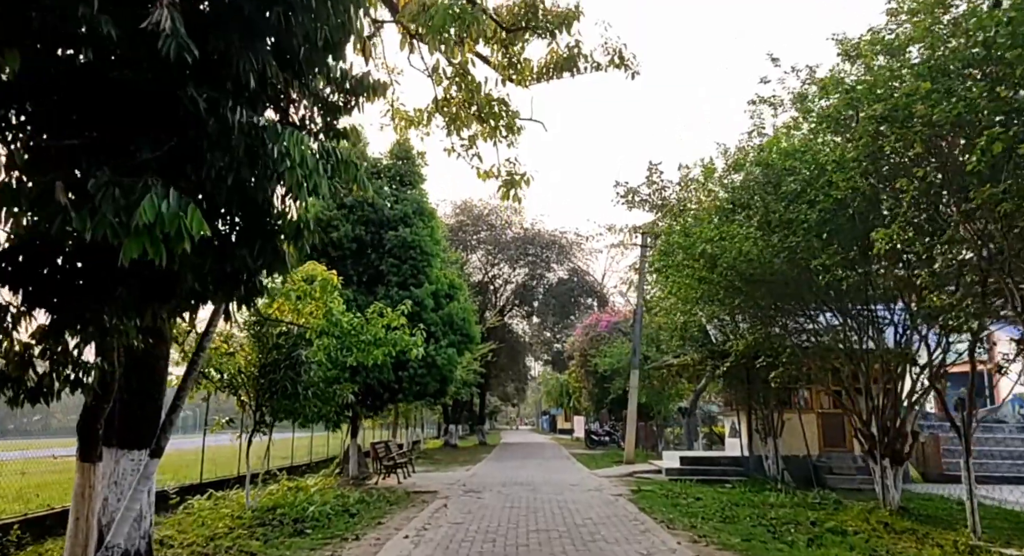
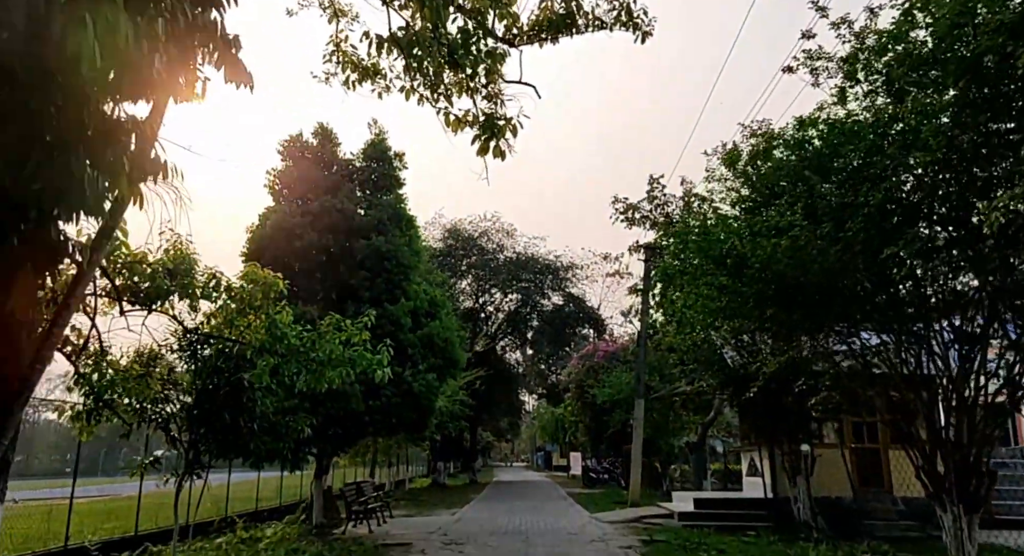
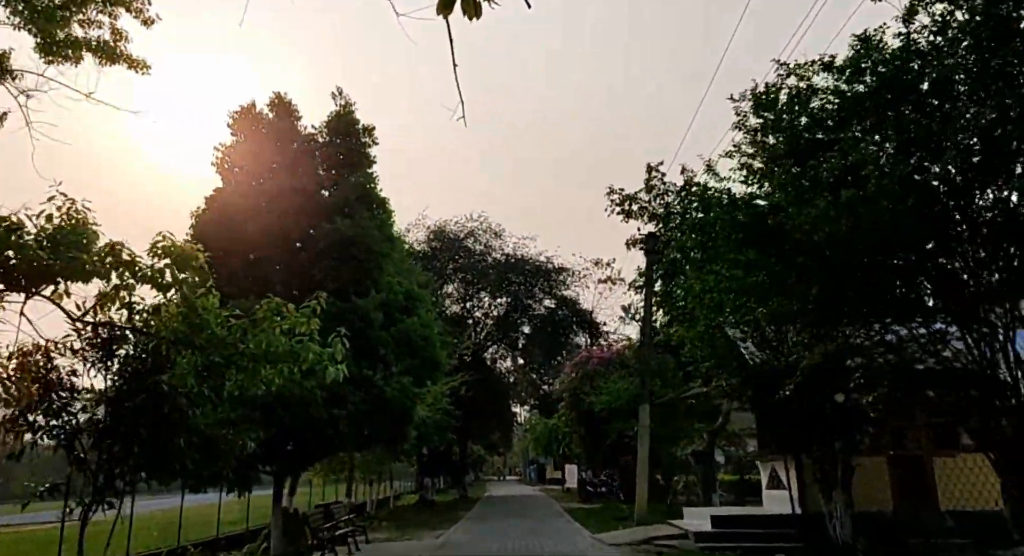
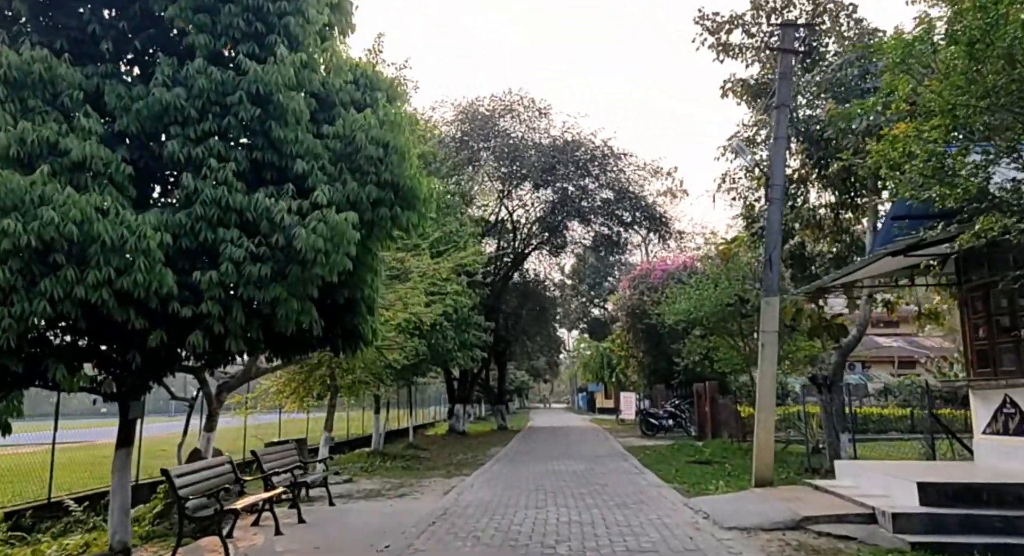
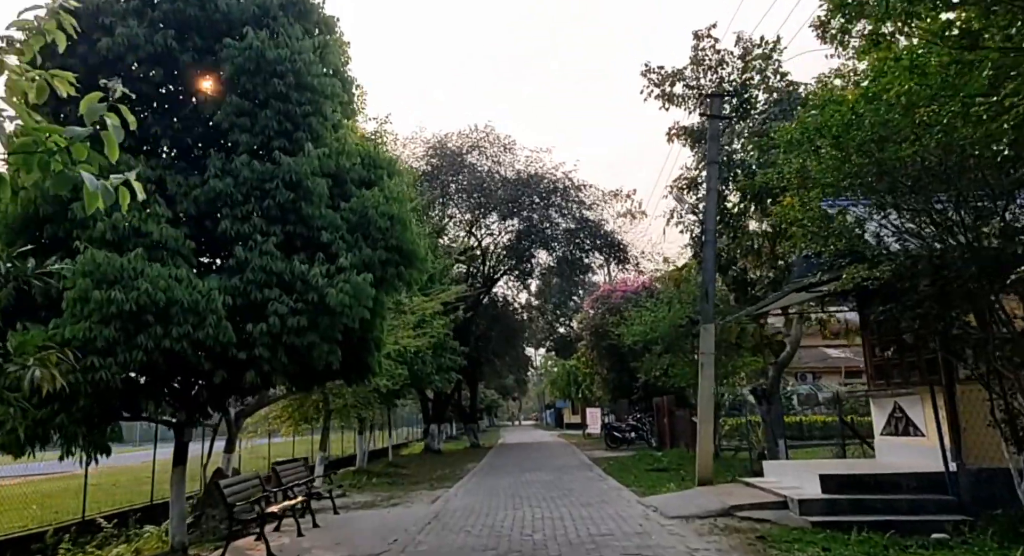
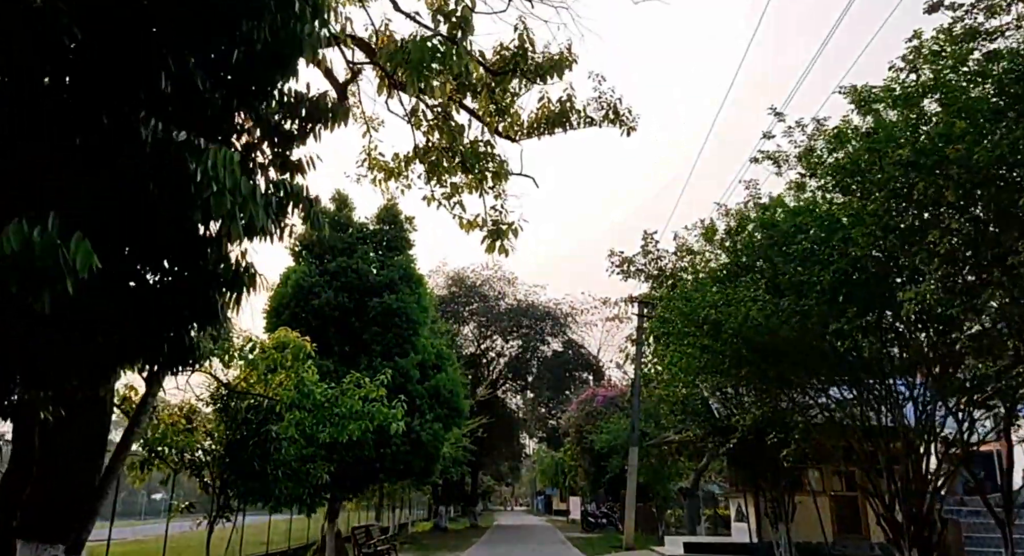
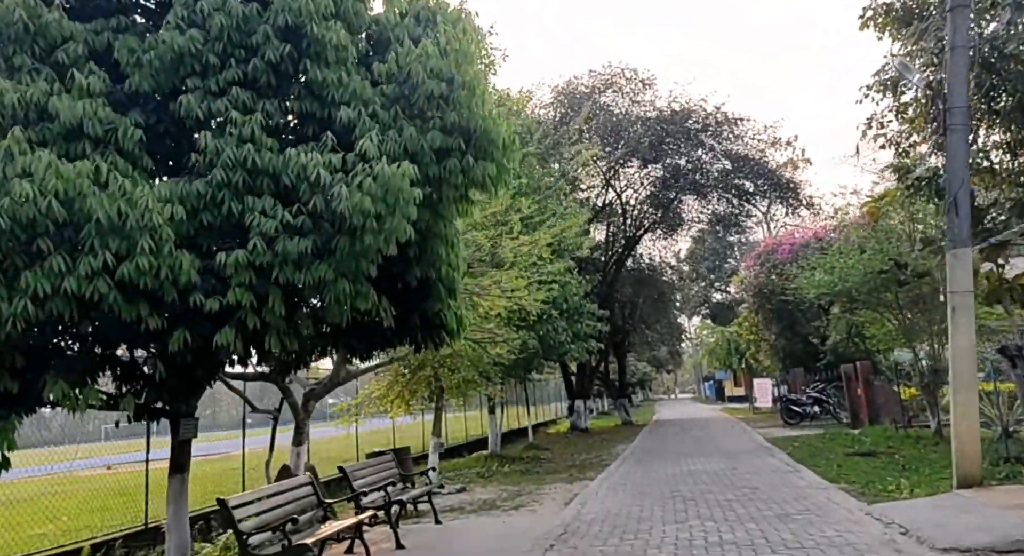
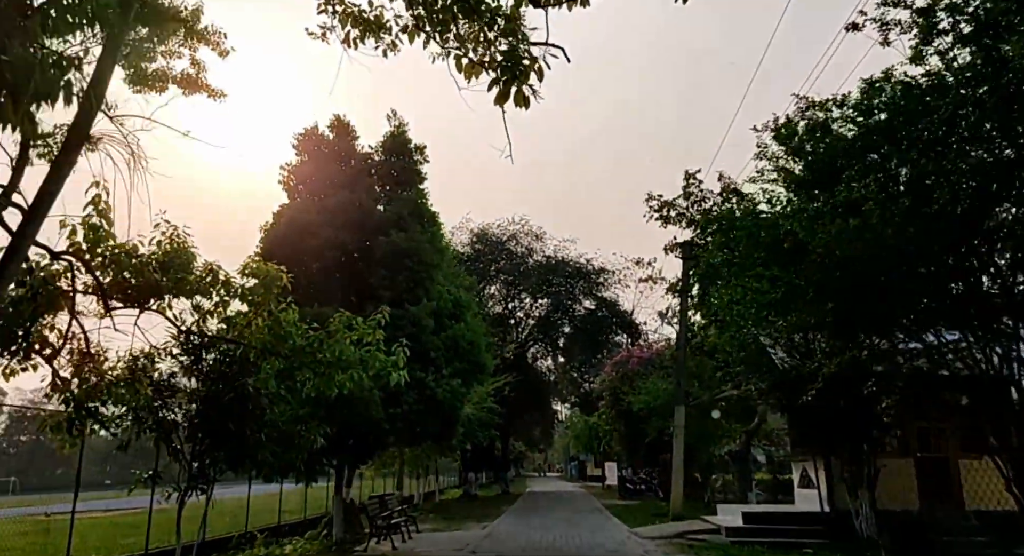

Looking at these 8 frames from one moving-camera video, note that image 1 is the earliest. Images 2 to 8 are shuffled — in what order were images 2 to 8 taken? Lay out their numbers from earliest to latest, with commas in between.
6, 2, 8, 3, 5, 4, 7
